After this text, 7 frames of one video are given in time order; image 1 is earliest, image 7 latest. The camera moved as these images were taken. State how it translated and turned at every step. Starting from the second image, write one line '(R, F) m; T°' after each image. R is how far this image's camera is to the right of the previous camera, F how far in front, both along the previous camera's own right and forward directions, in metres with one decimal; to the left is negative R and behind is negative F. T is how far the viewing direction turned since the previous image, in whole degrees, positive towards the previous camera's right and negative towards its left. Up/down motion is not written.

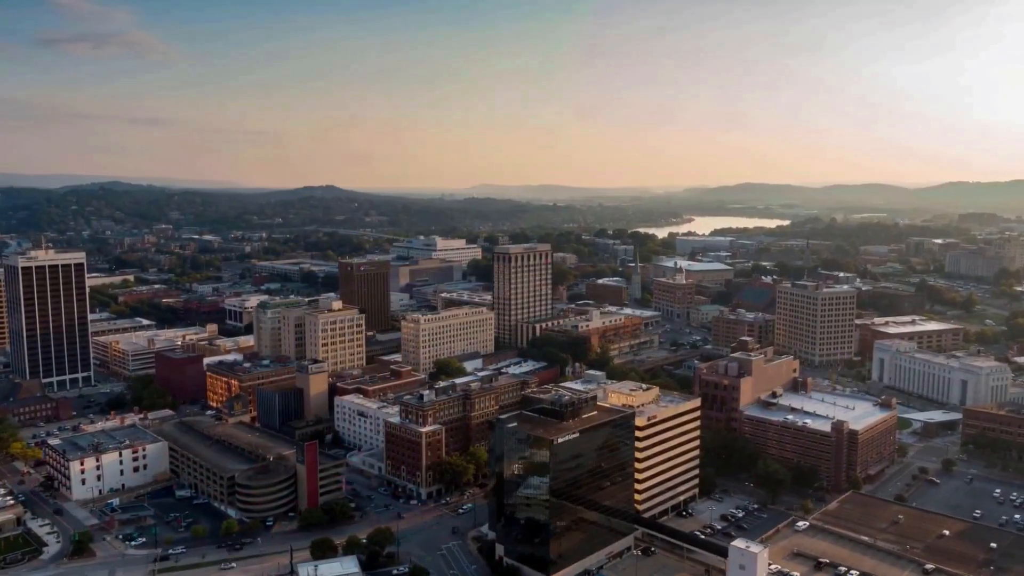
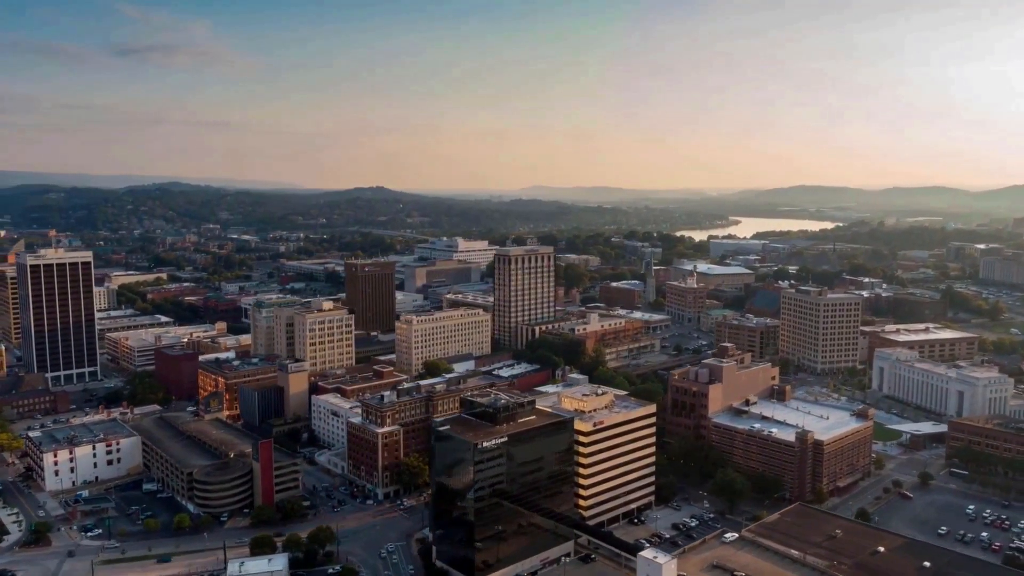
(+4.4, +0.2) m; -4°
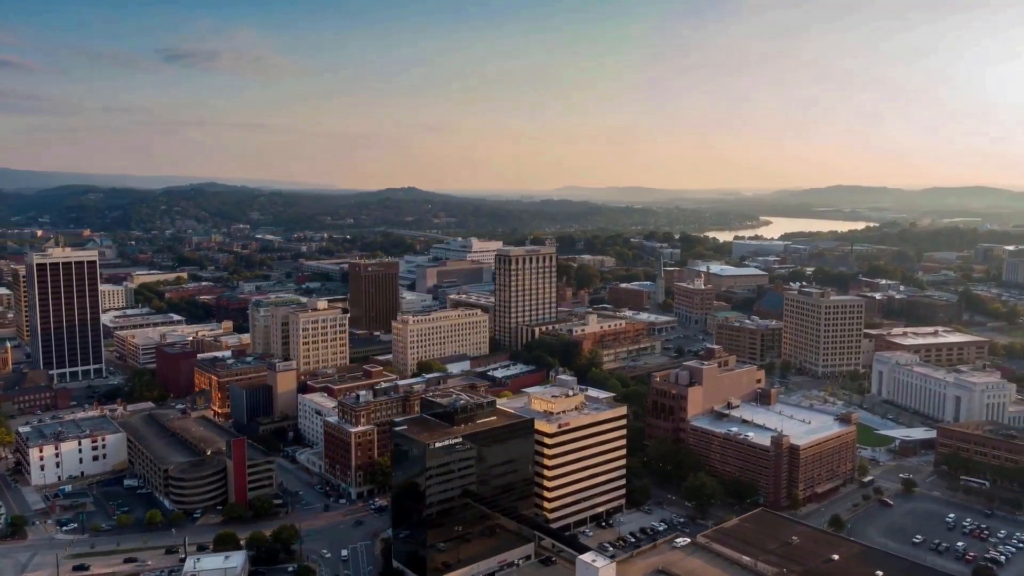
(+2.8, +0.1) m; -2°
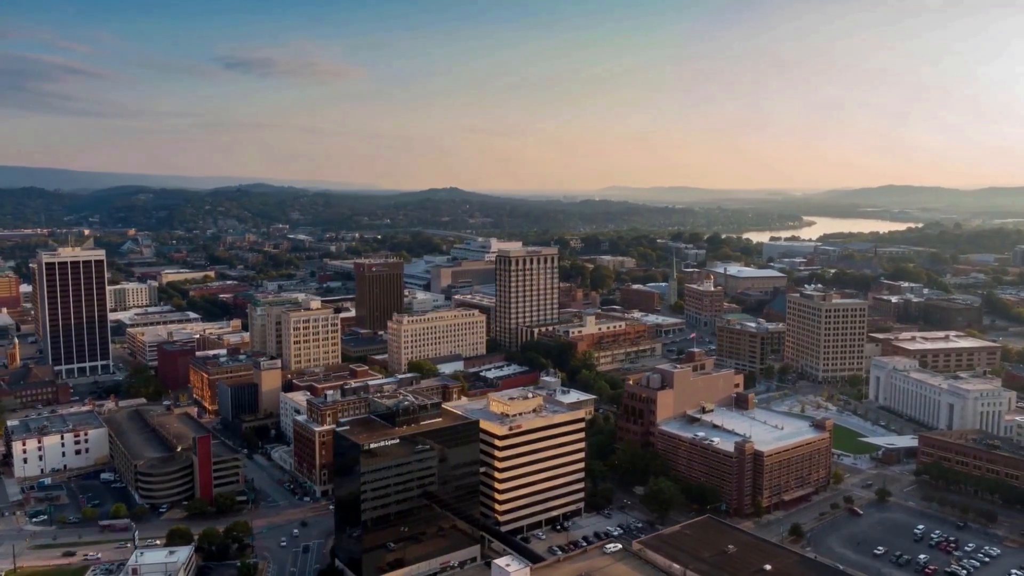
(+3.9, +0.2) m; -3°
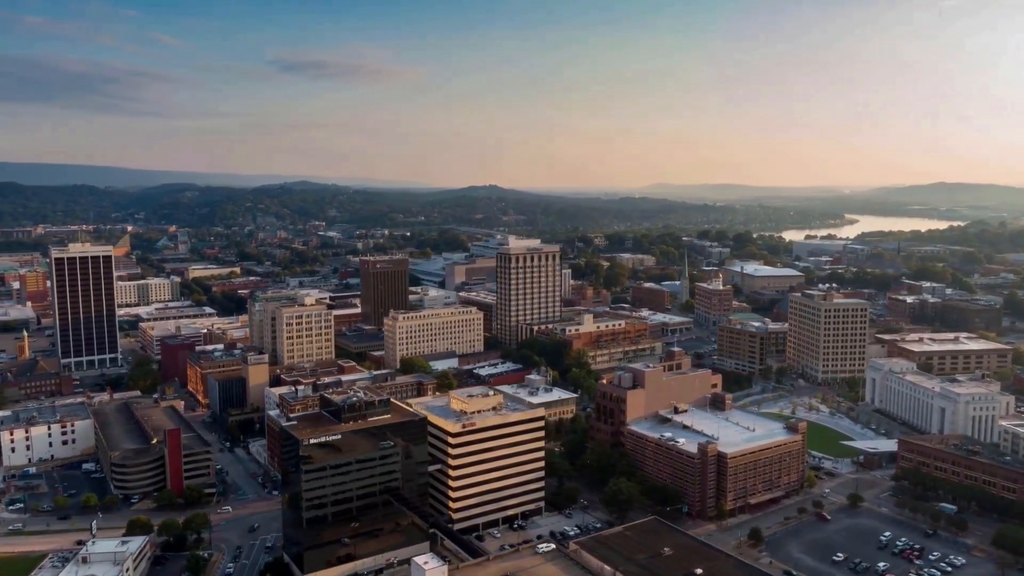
(+3.6, +0.2) m; -3°
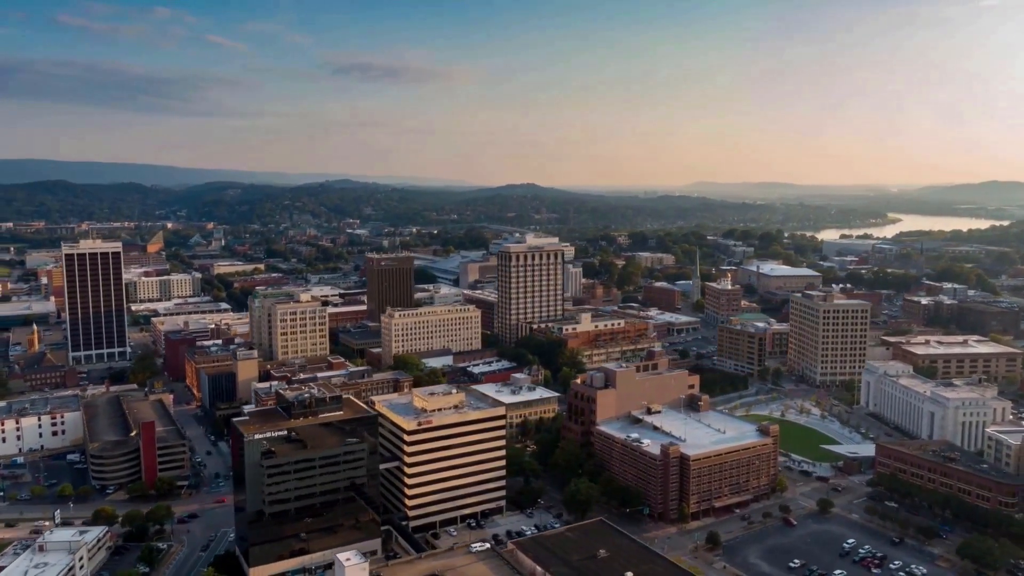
(+3.5, +0.2) m; -3°
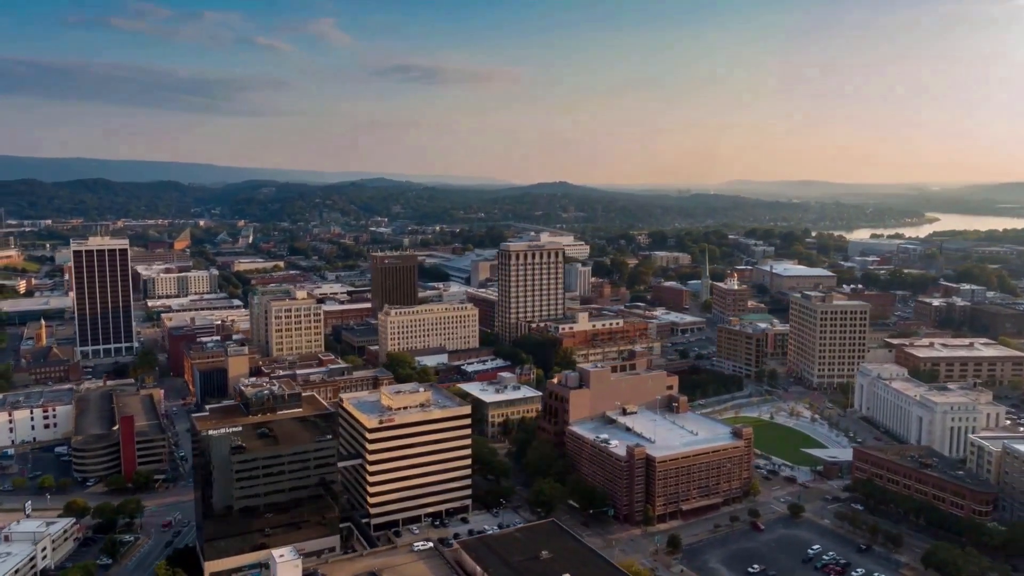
(+3.0, +0.2) m; -2°
